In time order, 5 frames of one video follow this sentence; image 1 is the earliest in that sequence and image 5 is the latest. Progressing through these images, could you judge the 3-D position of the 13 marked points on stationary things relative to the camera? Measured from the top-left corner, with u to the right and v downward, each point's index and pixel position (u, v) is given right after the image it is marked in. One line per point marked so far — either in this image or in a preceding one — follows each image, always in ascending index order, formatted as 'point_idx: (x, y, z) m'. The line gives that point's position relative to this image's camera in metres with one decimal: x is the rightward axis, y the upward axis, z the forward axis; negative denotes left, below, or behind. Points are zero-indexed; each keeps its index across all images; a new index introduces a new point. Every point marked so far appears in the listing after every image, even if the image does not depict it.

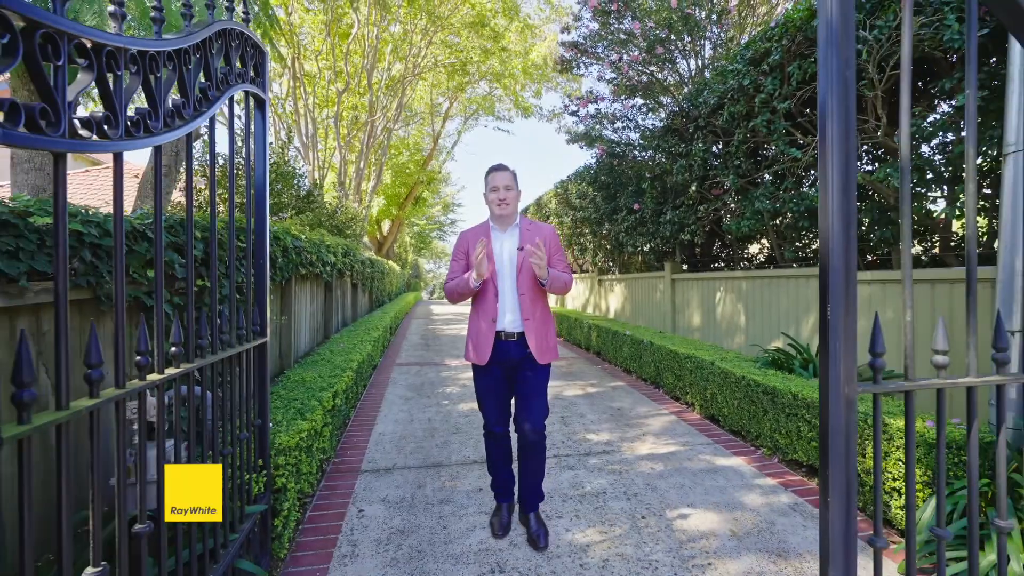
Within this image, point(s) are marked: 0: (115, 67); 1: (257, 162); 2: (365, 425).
0: (-0.9, +0.5, +1.2) m
1: (-1.3, +0.6, +2.4) m
2: (-1.4, -1.3, +4.6) m
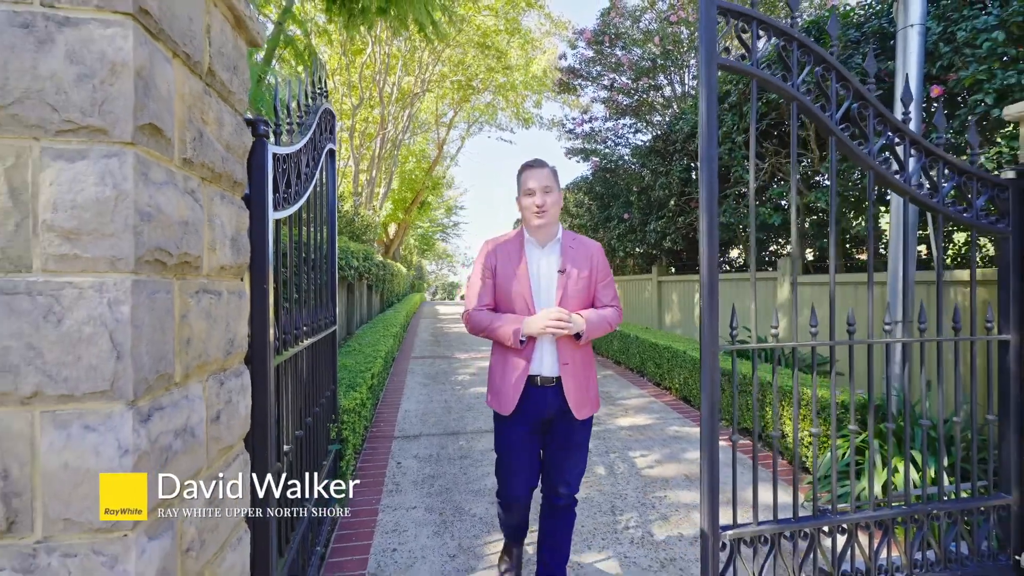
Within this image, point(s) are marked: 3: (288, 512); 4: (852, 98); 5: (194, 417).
0: (-0.9, +0.5, +2.0) m
1: (-1.2, +0.6, +3.3) m
2: (-1.3, -1.3, +5.4) m
3: (-0.9, -0.9, +2.1) m
4: (+1.5, +0.8, +2.1) m
5: (-0.8, -0.3, +1.2) m
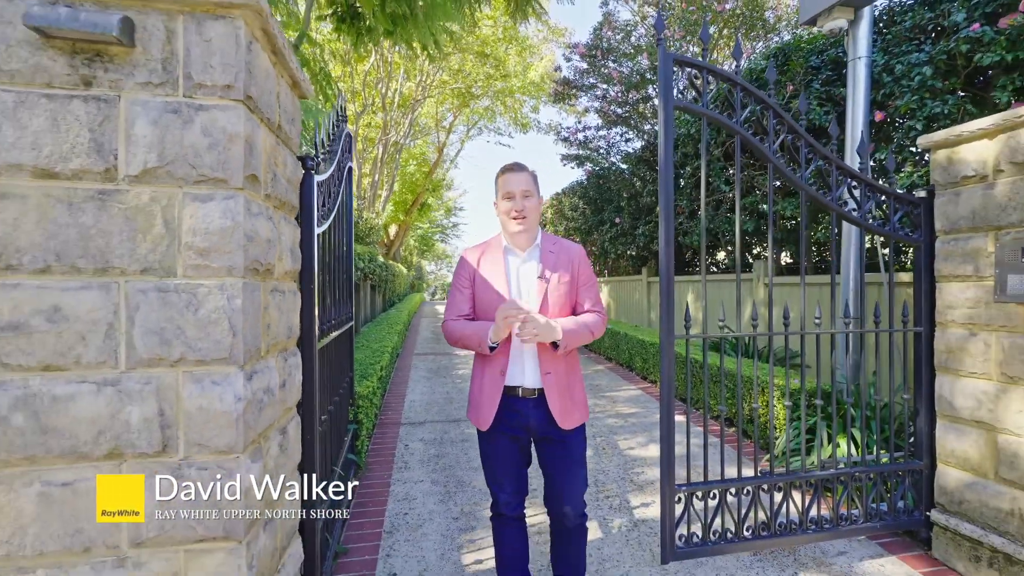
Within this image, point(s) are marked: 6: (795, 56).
0: (-0.9, +0.5, +2.5) m
1: (-1.3, +0.6, +3.8) m
2: (-1.4, -1.3, +5.9) m
3: (-1.0, -0.9, +2.5) m
4: (+1.4, +0.8, +2.6) m
5: (-0.8, -0.3, +1.6) m
6: (+2.6, +2.1, +4.5) m
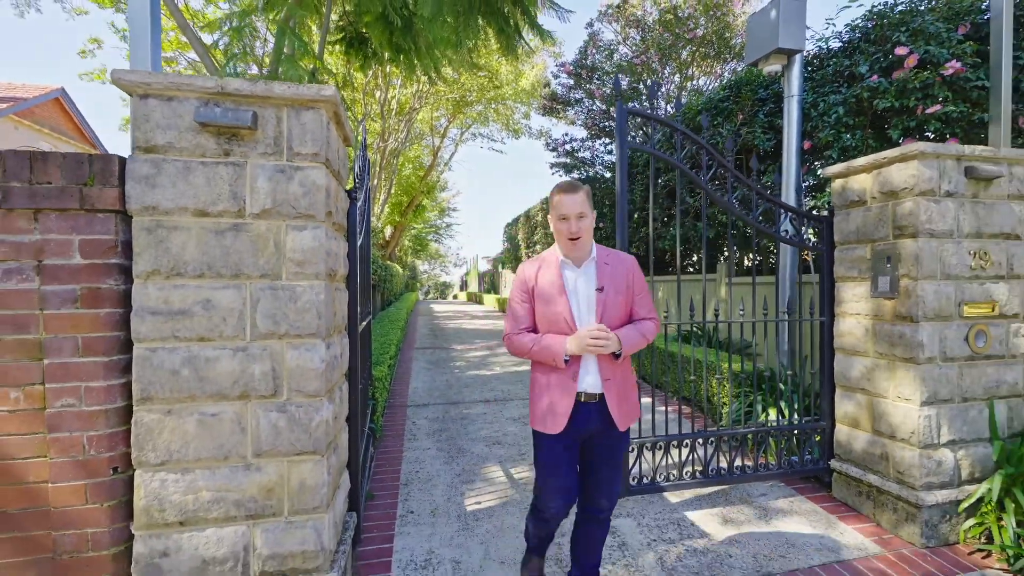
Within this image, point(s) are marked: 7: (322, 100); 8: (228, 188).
0: (-1.0, +0.5, +3.2) m
1: (-1.3, +0.6, +4.5) m
2: (-1.5, -1.3, +6.6) m
3: (-1.0, -0.9, +3.2) m
4: (+1.4, +0.8, +3.3) m
5: (-0.8, -0.3, +2.3) m
6: (+2.5, +2.1, +5.2) m
7: (-0.8, +0.8, +2.1) m
8: (-1.2, +0.4, +2.0) m
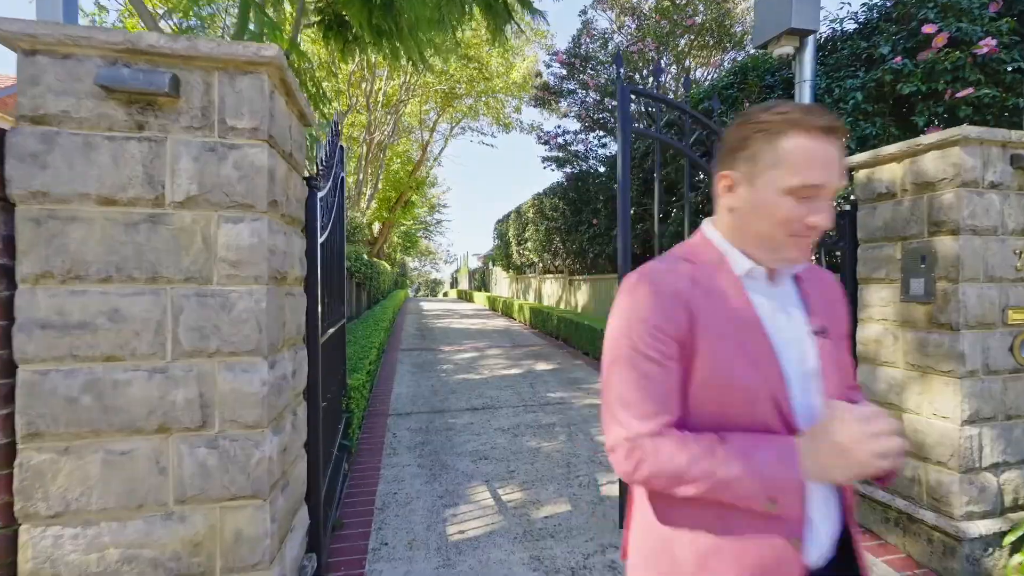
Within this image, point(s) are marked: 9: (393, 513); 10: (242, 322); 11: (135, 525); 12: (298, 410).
0: (-1.1, +0.5, +2.8) m
1: (-1.4, +0.6, +4.0) m
2: (-1.6, -1.3, +6.2) m
3: (-1.1, -1.0, +2.8) m
4: (+1.3, +0.8, +3.0) m
5: (-0.9, -0.3, +1.9) m
6: (+2.4, +2.1, +4.9) m
7: (-0.9, +0.8, +1.7) m
8: (-1.2, +0.4, +1.6) m
9: (-0.8, -1.5, +3.3) m
10: (-0.9, -0.1, +1.7) m
11: (-1.3, -0.8, +1.6) m
12: (-0.9, -0.5, +2.1) m
